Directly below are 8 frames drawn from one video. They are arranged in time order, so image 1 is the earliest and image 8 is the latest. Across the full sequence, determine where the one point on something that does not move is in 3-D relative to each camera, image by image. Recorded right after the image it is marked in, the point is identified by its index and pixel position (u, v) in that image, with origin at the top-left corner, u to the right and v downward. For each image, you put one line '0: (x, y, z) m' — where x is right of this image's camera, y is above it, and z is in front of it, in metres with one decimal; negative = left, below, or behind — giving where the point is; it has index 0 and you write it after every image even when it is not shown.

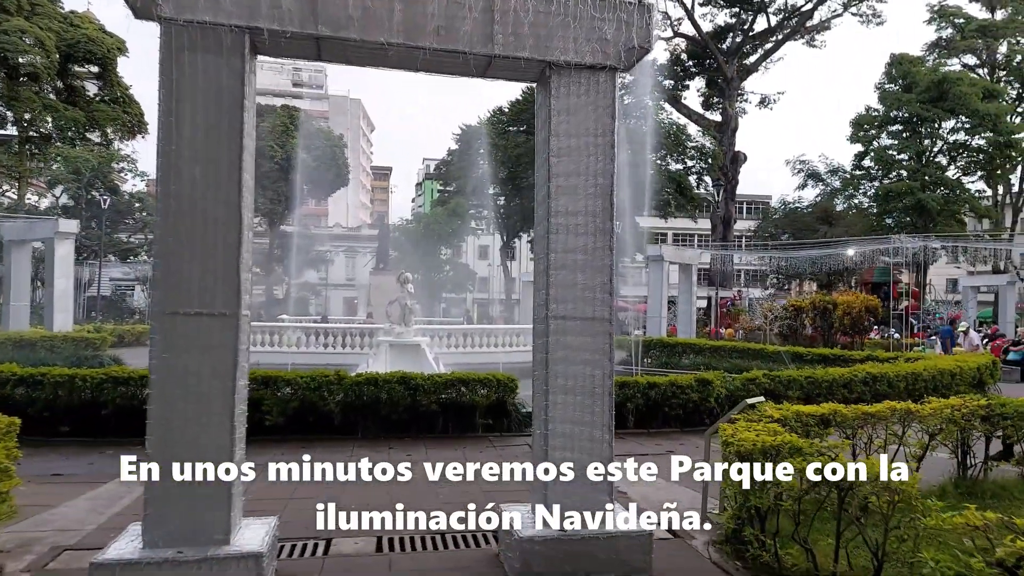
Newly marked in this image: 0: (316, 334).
0: (-4.1, -1.0, +15.8) m
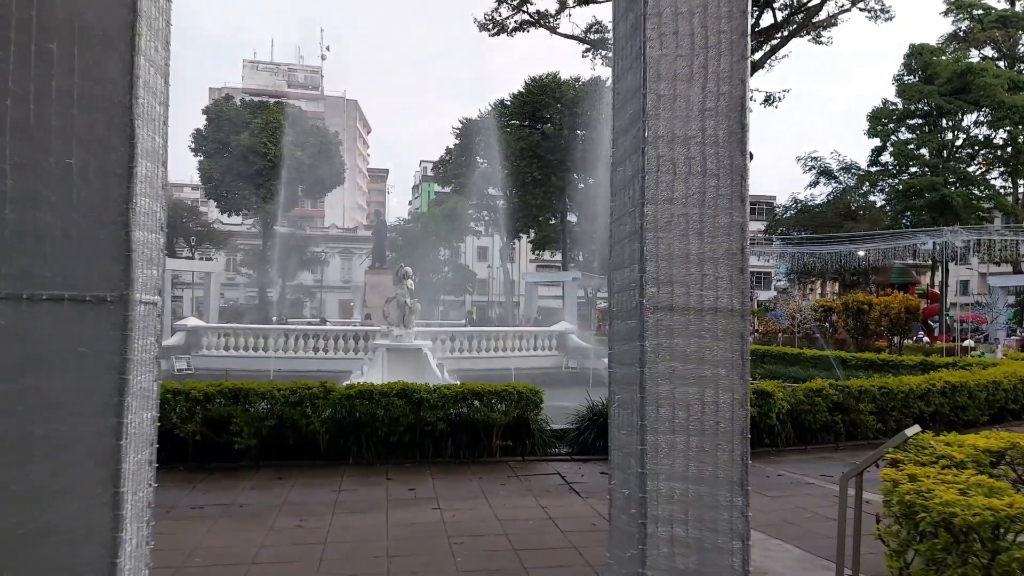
0: (-3.9, -0.9, +14.1) m
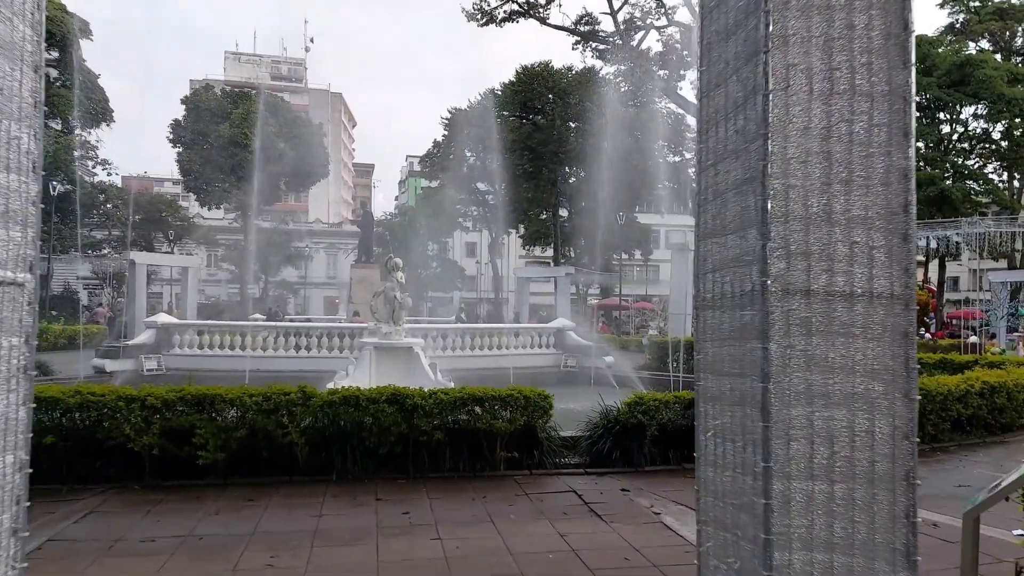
0: (-3.9, -0.8, +13.1) m
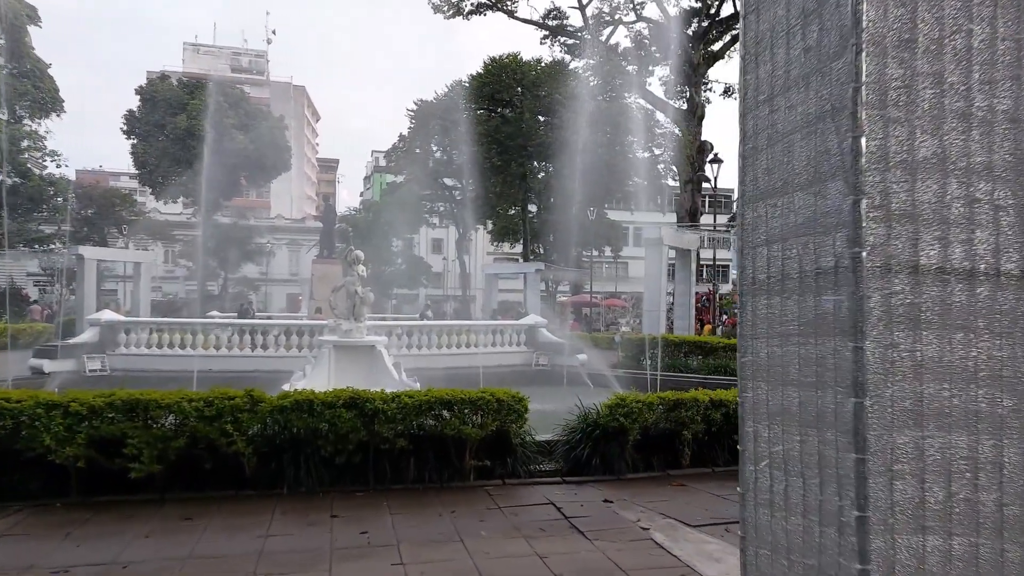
0: (-4.4, -0.7, +12.3) m
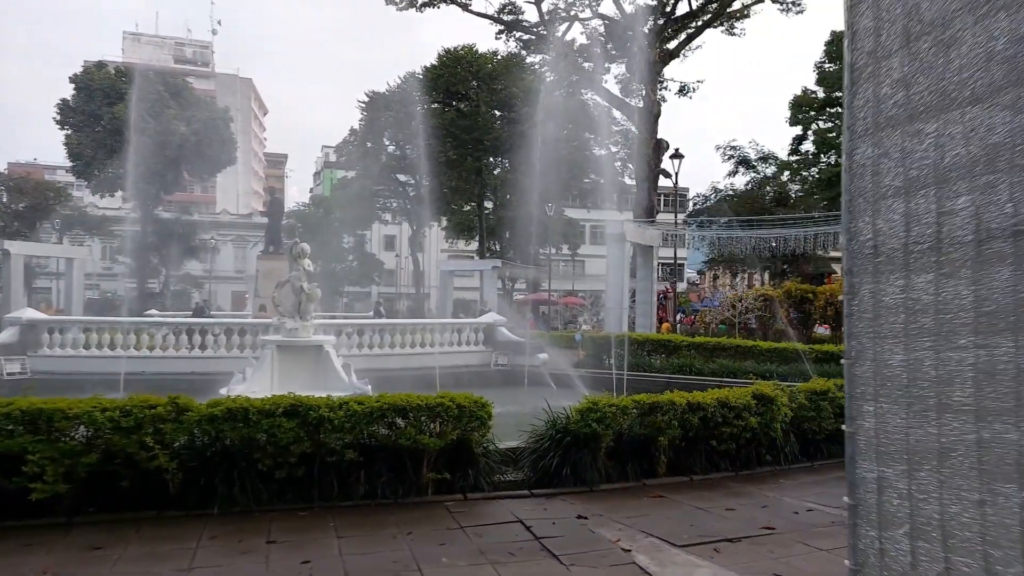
0: (-5.1, -0.7, +11.4) m
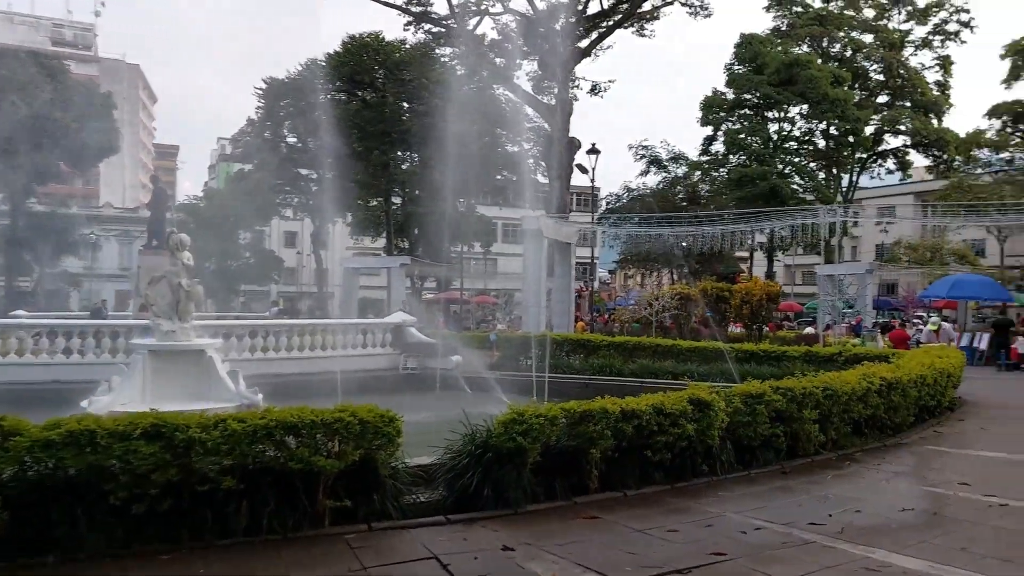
0: (-6.3, -0.6, +9.9) m
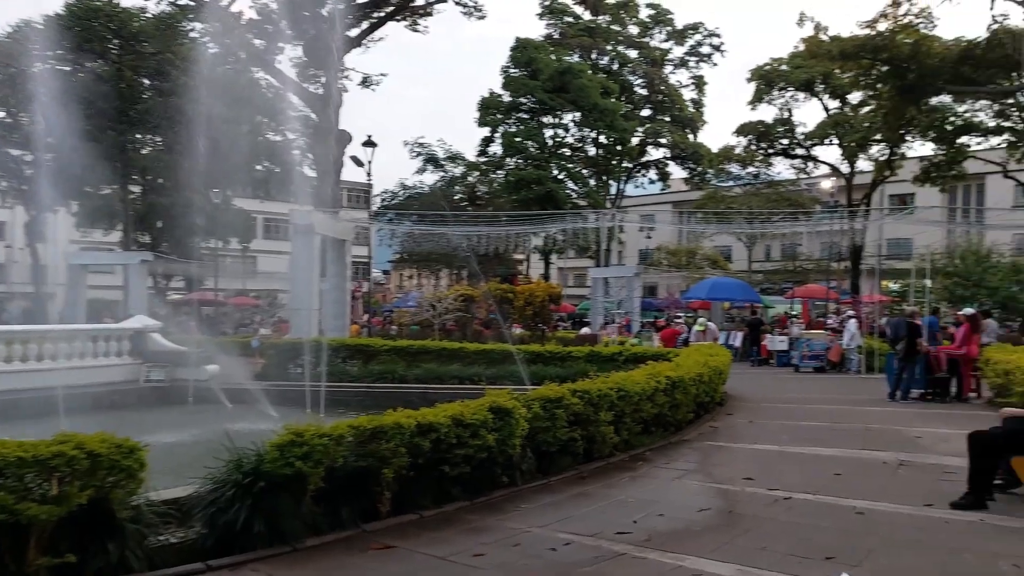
0: (-8.6, -0.6, +6.9) m
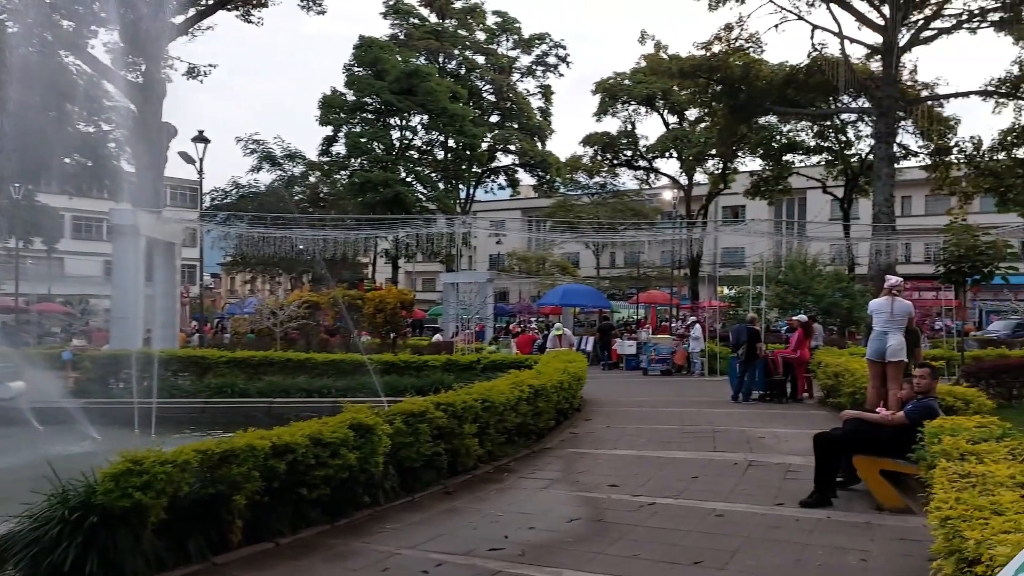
0: (-9.6, -0.7, +4.8) m
